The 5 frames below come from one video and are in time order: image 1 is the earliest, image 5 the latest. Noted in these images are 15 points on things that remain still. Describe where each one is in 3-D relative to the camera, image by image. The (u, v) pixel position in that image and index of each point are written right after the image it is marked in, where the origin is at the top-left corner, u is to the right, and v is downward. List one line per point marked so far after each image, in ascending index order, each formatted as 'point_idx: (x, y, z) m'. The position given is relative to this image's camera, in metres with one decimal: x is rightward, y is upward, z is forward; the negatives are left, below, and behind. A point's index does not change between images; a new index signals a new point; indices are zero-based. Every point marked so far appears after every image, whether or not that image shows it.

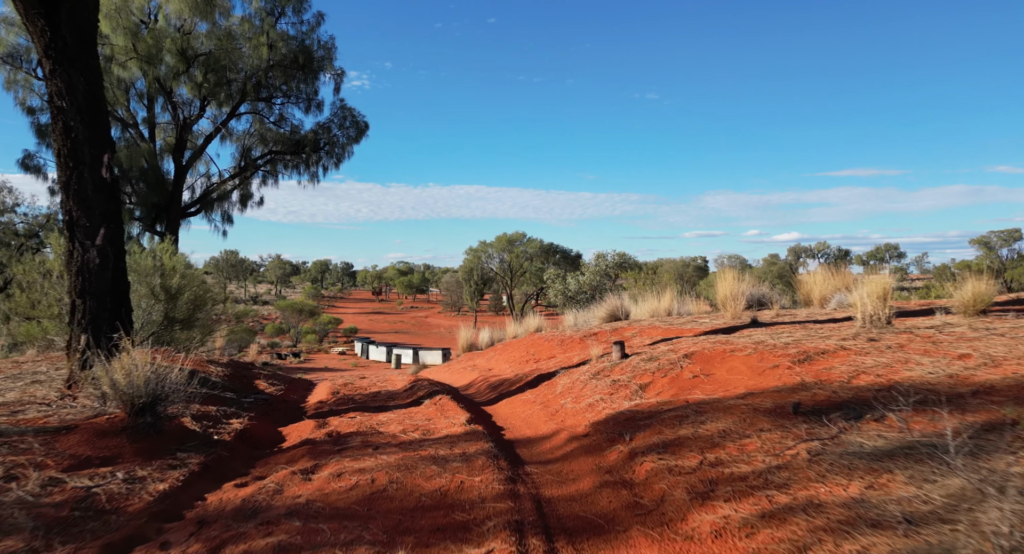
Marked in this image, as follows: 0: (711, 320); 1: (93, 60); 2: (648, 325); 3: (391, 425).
0: (+3.4, -0.7, +10.8) m
1: (-5.2, +2.7, +8.0) m
2: (+2.5, -0.9, +11.8) m
3: (-1.4, -1.7, +7.4) m
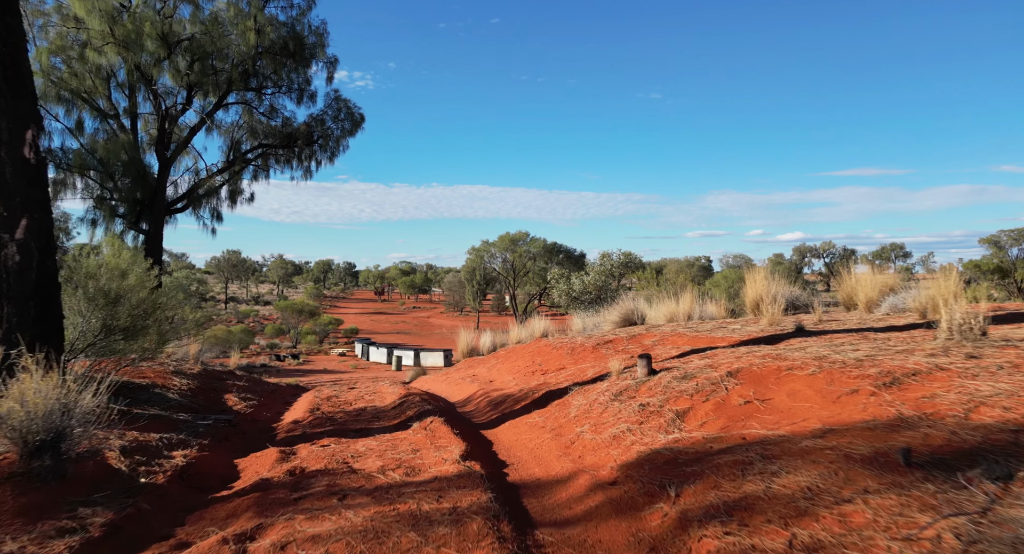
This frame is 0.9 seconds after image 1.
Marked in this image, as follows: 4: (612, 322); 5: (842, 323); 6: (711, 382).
0: (+3.4, -0.7, +9.5) m
1: (-5.1, +2.7, +6.6) m
2: (+2.6, -0.9, +10.4) m
3: (-1.3, -1.7, +6.0) m
4: (+2.2, -1.0, +13.9) m
5: (+4.4, -0.6, +8.7) m
6: (+1.9, -1.0, +6.0) m
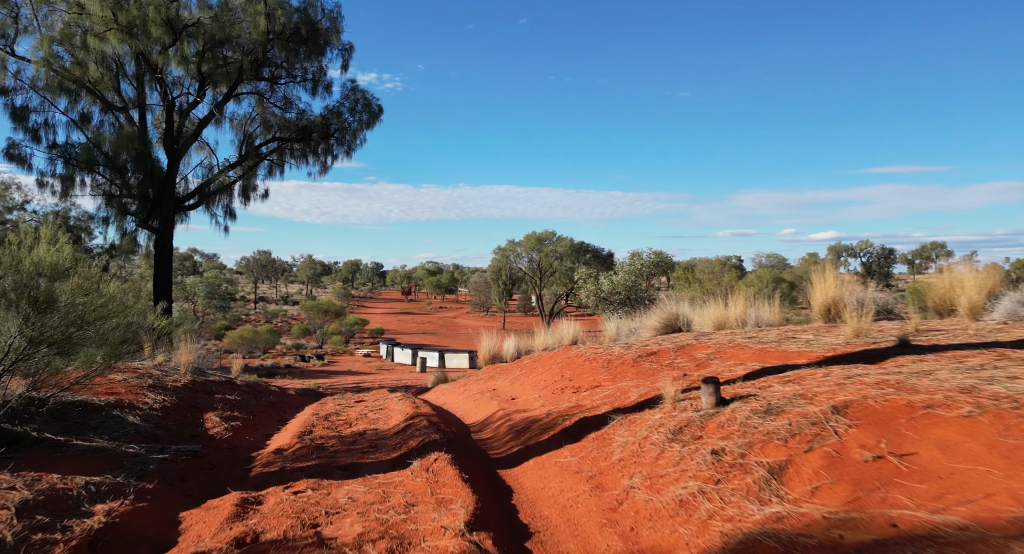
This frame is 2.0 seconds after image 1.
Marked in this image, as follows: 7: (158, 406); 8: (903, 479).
0: (+3.7, -0.7, +7.8) m
1: (-4.9, +2.7, +5.3) m
2: (+2.9, -0.9, +8.8) m
3: (-1.2, -1.7, +4.5) m
4: (+2.7, -1.0, +12.3) m
5: (+4.7, -0.6, +6.9) m
6: (+2.0, -1.0, +4.4) m
7: (-4.6, -1.7, +8.3) m
8: (+2.1, -1.1, +3.4) m
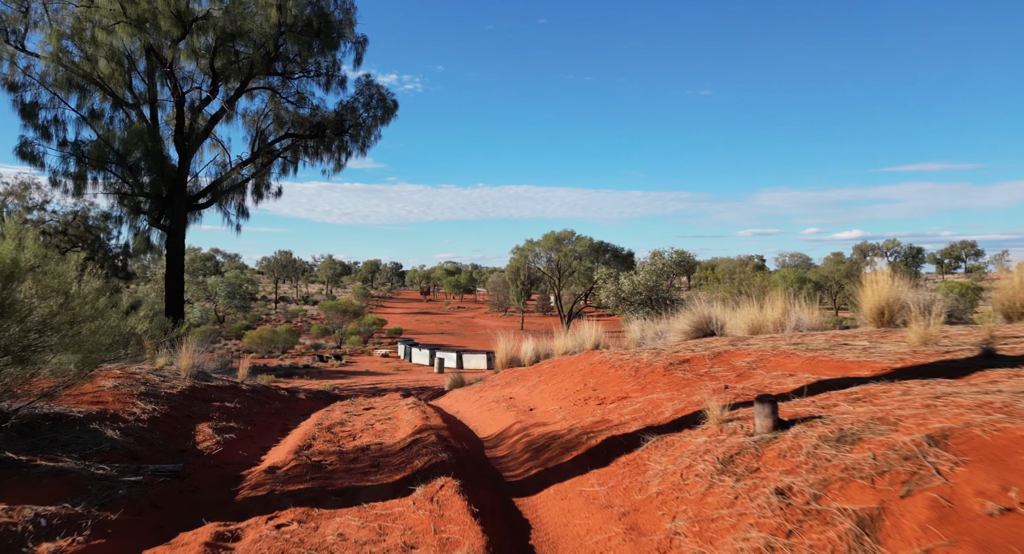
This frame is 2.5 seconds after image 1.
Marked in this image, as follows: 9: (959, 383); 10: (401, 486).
0: (+3.9, -0.7, +6.9) m
1: (-4.8, +2.7, +4.6) m
2: (+3.1, -0.9, +7.9) m
3: (-1.1, -1.7, +3.8) m
4: (+3.0, -1.0, +11.4) m
5: (+4.9, -0.6, +6.0) m
6: (+2.1, -1.0, +3.6) m
7: (-4.4, -1.7, +7.7) m
8: (+2.1, -1.1, +2.6) m
9: (+3.2, -0.7, +4.6) m
10: (-1.0, -1.8, +5.6) m
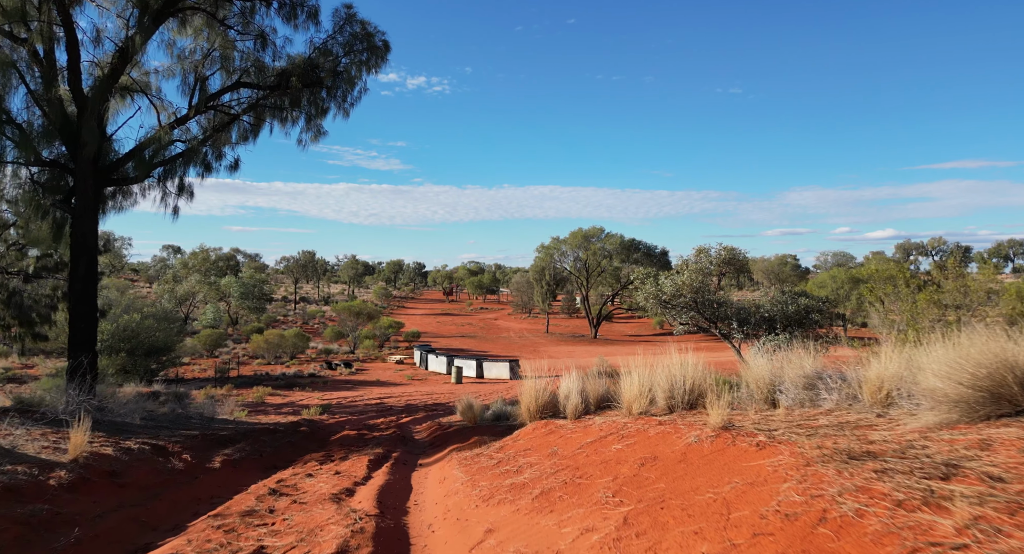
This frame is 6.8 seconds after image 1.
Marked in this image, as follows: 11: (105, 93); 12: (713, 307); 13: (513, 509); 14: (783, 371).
0: (+4.1, -0.7, +0.5) m
1: (-4.7, +2.7, -1.4) m
2: (+3.4, -0.8, +1.5) m
3: (-1.0, -1.7, -2.4) m
4: (+3.4, -0.9, +5.1) m
5: (+5.1, -0.6, -0.4) m
6: (+2.2, -0.9, -2.8) m
7: (-4.1, -1.6, +1.6) m
8: (+2.2, -1.0, -3.7) m
9: (+3.3, -0.7, -1.8) m
10: (-0.8, -1.7, -0.7) m
11: (-9.6, +4.3, +15.1) m
12: (+7.1, -1.0, +20.0) m
13: (0.0, -2.1, +5.9) m
14: (+3.4, -1.1, +7.8) m
